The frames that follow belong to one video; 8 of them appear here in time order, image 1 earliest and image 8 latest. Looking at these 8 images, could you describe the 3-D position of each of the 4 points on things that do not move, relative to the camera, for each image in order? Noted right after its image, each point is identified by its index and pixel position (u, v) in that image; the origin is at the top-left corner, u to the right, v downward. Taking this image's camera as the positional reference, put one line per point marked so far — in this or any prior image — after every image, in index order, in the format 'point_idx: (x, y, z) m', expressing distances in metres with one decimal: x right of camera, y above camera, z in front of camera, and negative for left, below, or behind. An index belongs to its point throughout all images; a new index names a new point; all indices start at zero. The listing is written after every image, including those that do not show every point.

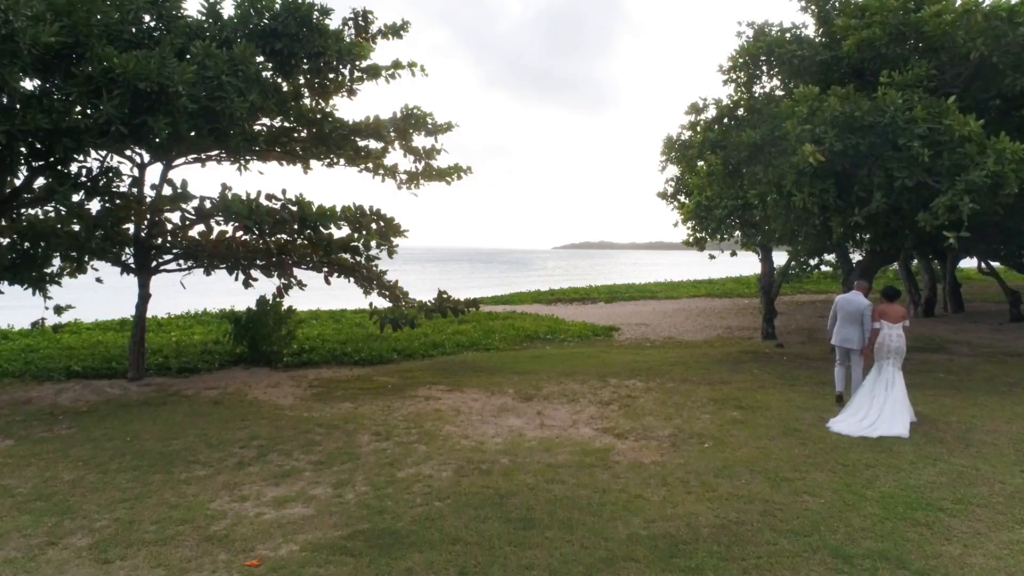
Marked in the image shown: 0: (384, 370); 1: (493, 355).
0: (-2.7, -1.8, +11.0) m
1: (-0.5, -1.6, +12.6) m
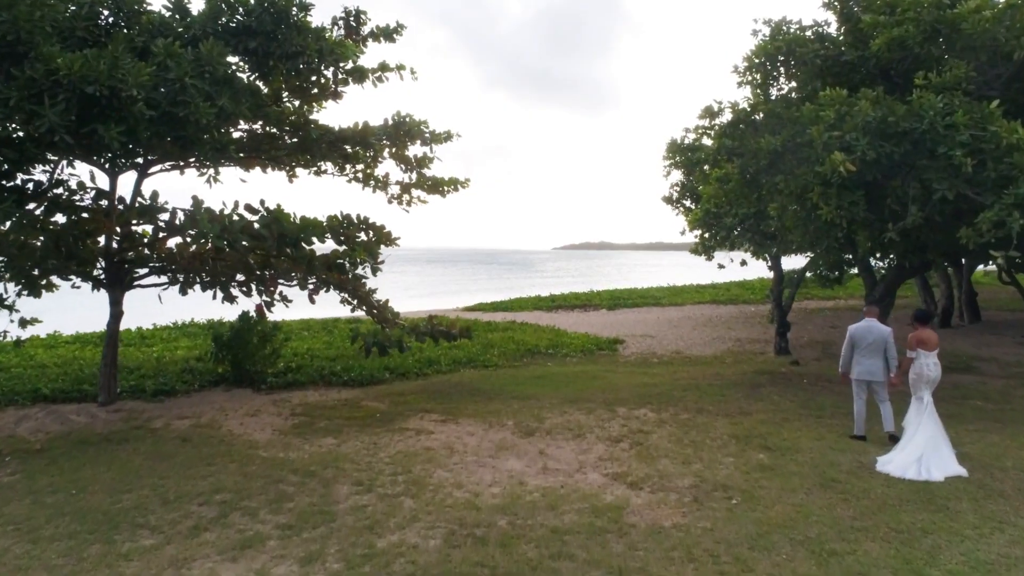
0: (-2.7, -2.1, +10.2) m
1: (-0.5, -2.0, +11.9) m
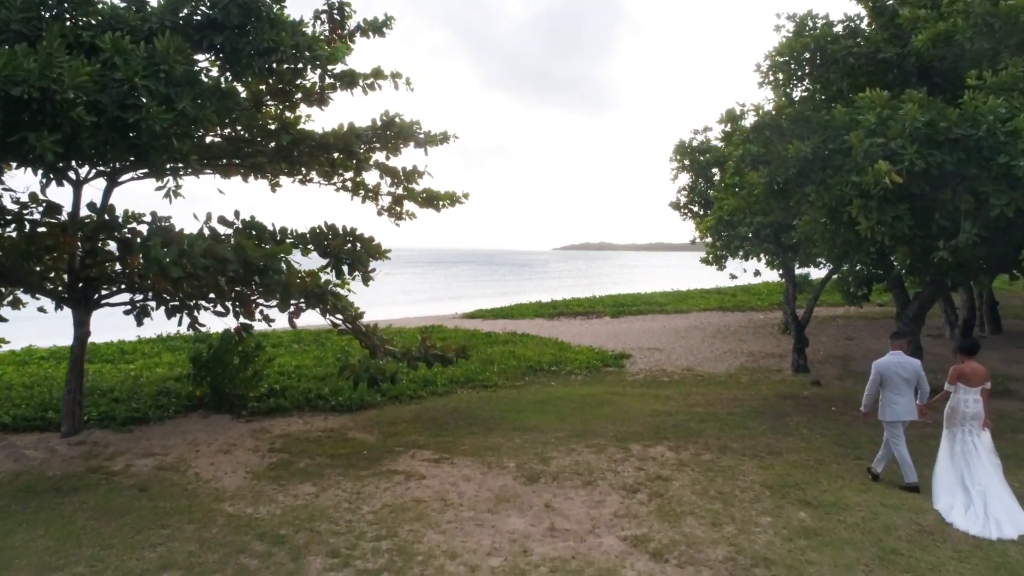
0: (-2.7, -2.5, +9.4) m
1: (-0.5, -2.3, +11.1) m
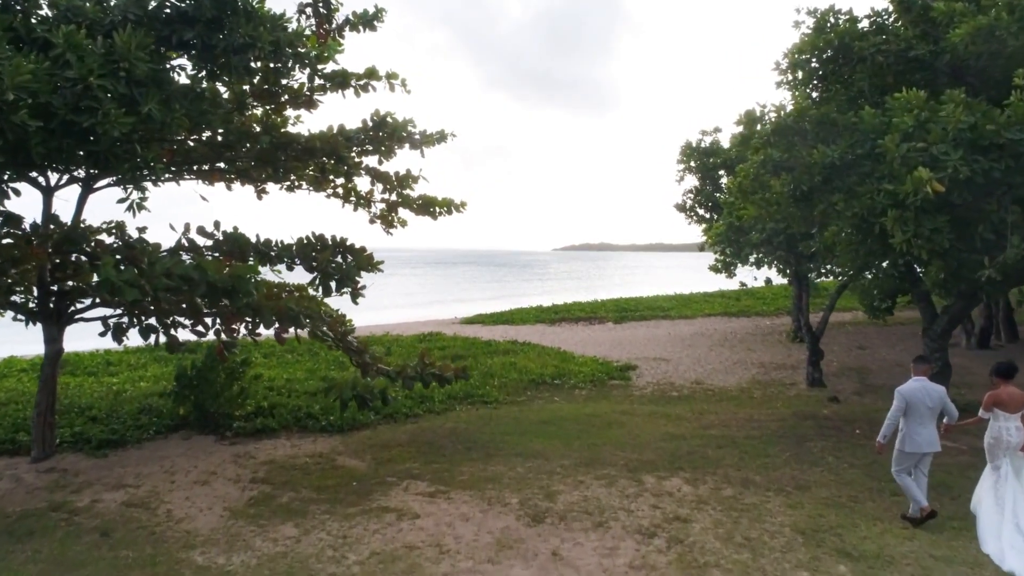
0: (-2.7, -2.7, +8.8) m
1: (-0.4, -2.6, +10.4) m
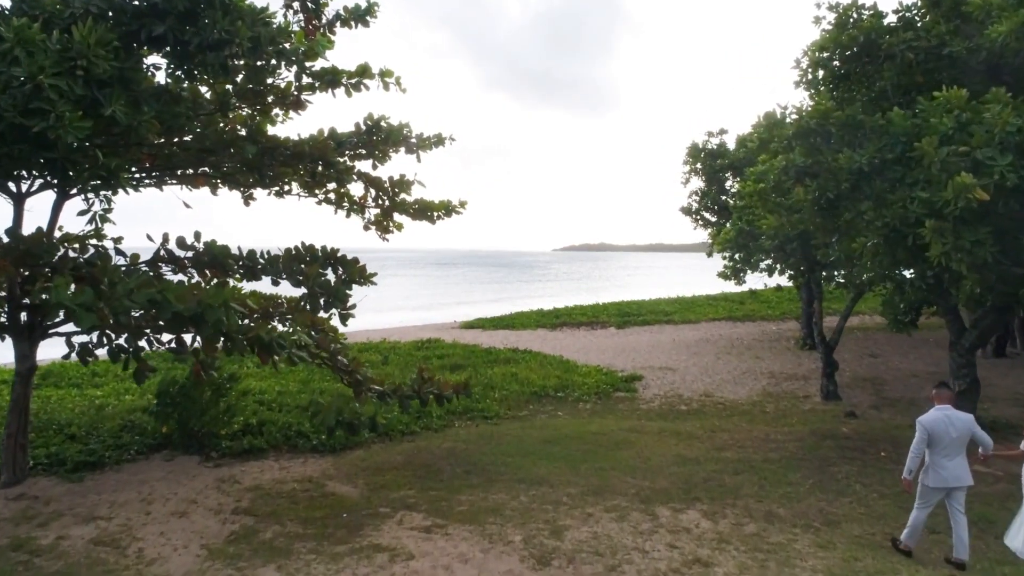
0: (-2.6, -2.9, +8.3) m
1: (-0.4, -2.8, +9.9) m
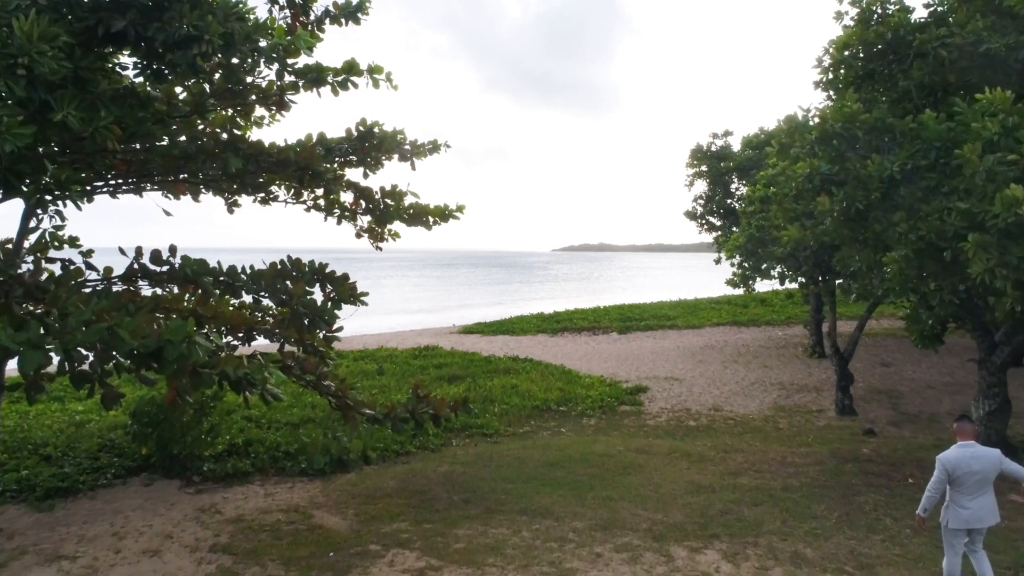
0: (-2.6, -3.1, +7.7) m
1: (-0.4, -3.0, +9.4) m
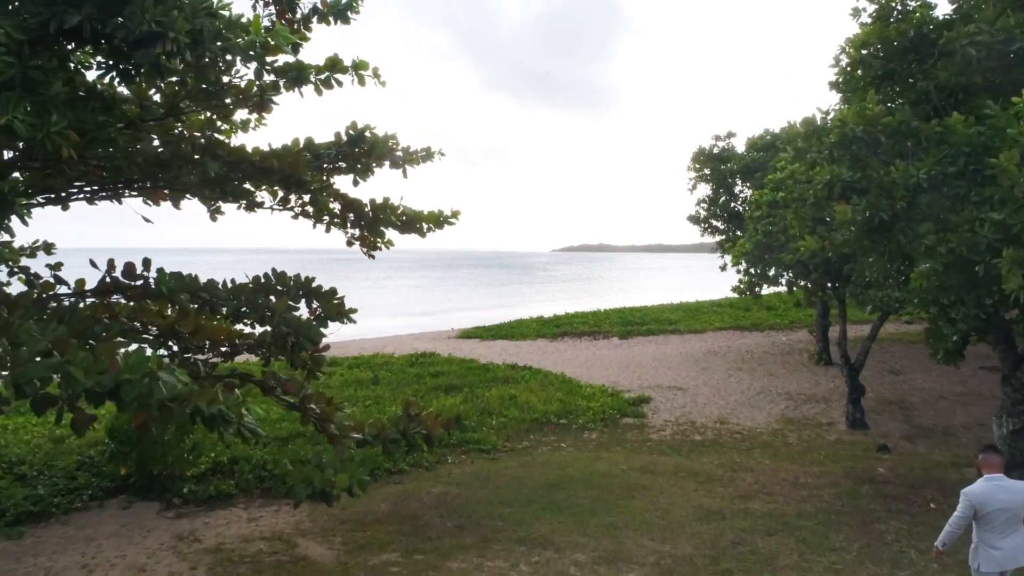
0: (-2.7, -3.3, +7.3) m
1: (-0.4, -3.2, +9.0) m
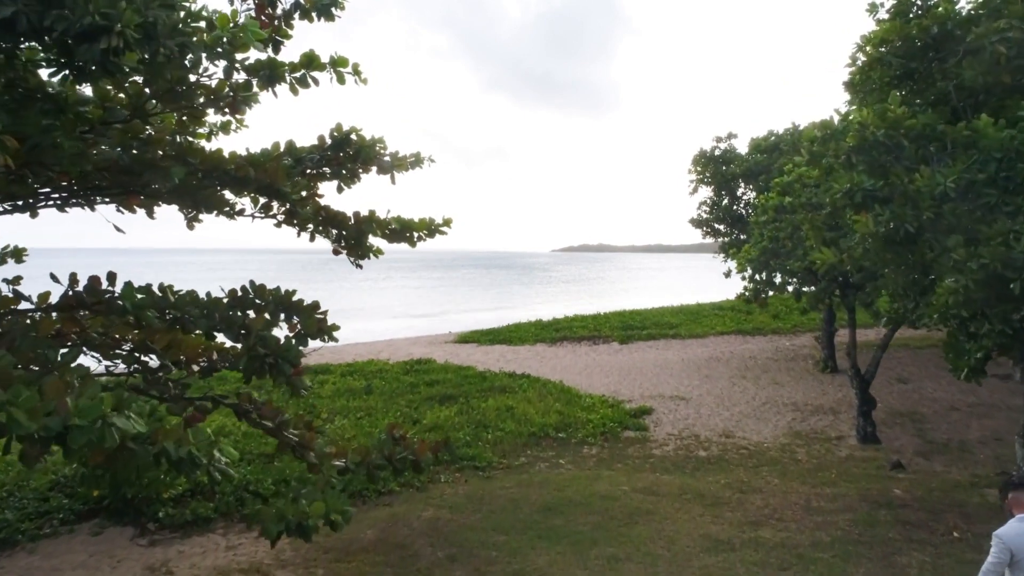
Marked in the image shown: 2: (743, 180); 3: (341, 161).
0: (-2.7, -3.5, +6.8) m
1: (-0.5, -3.4, +8.5) m
2: (+7.5, +3.5, +16.7) m
3: (-2.1, +1.5, +6.1) m
